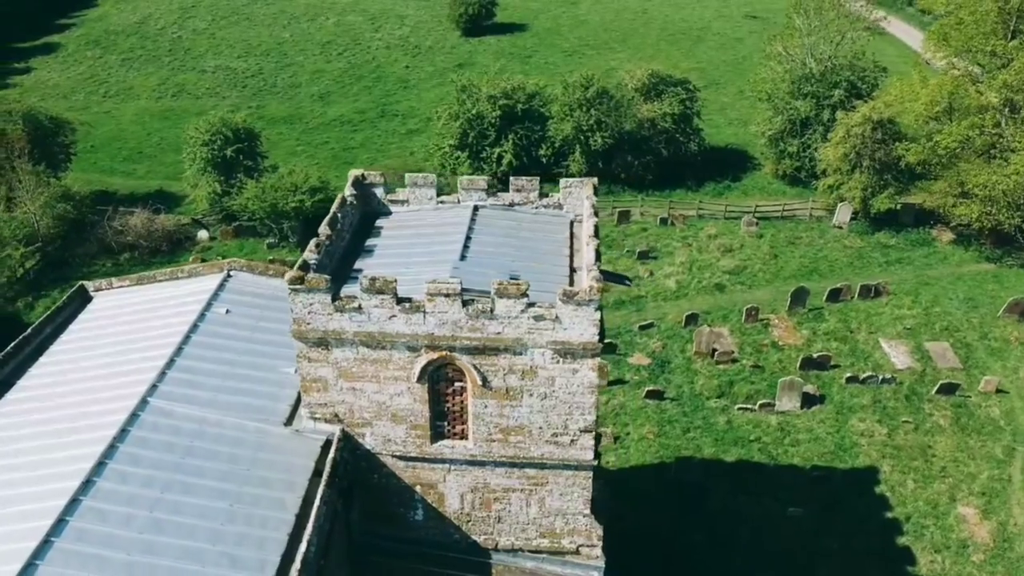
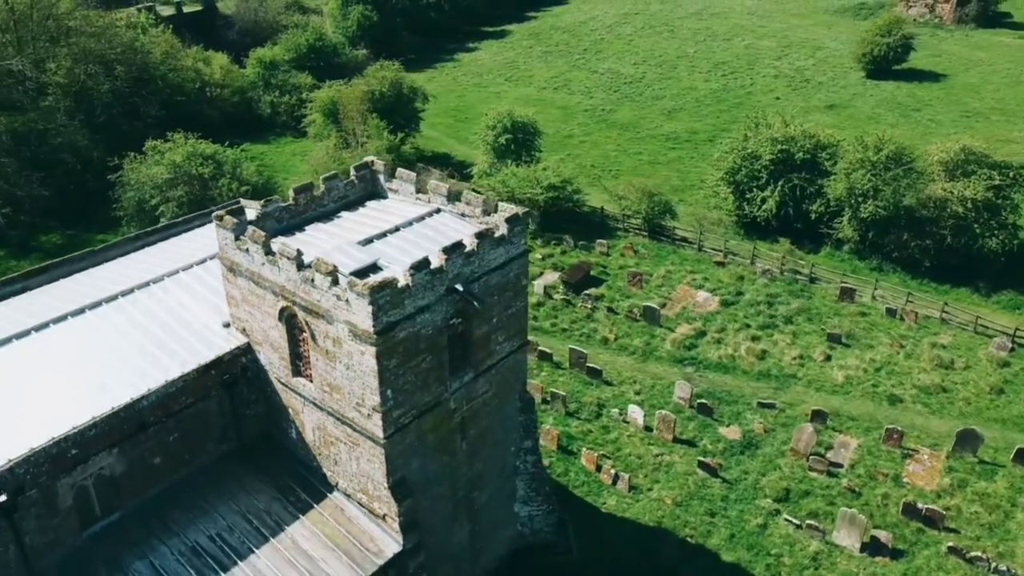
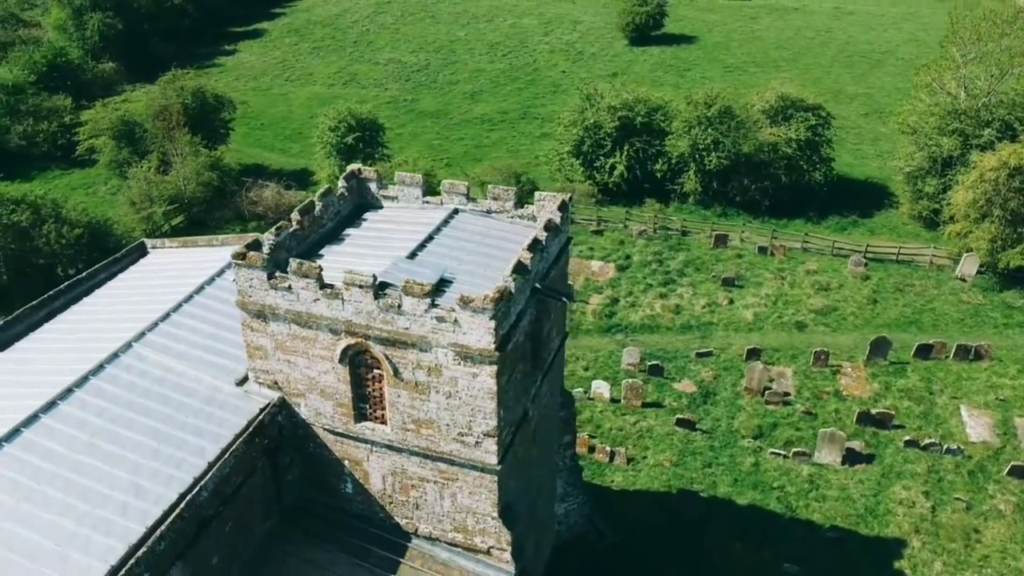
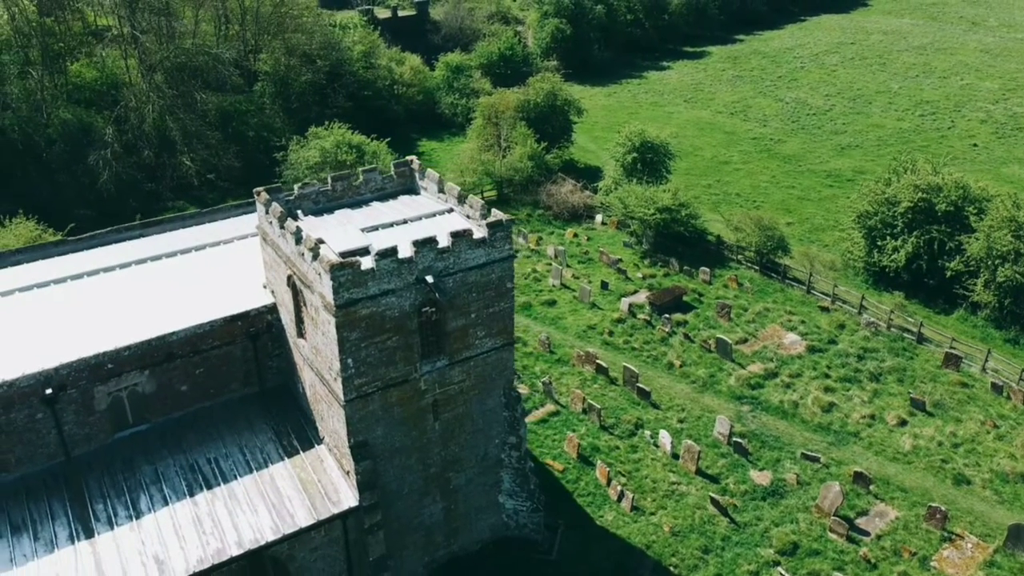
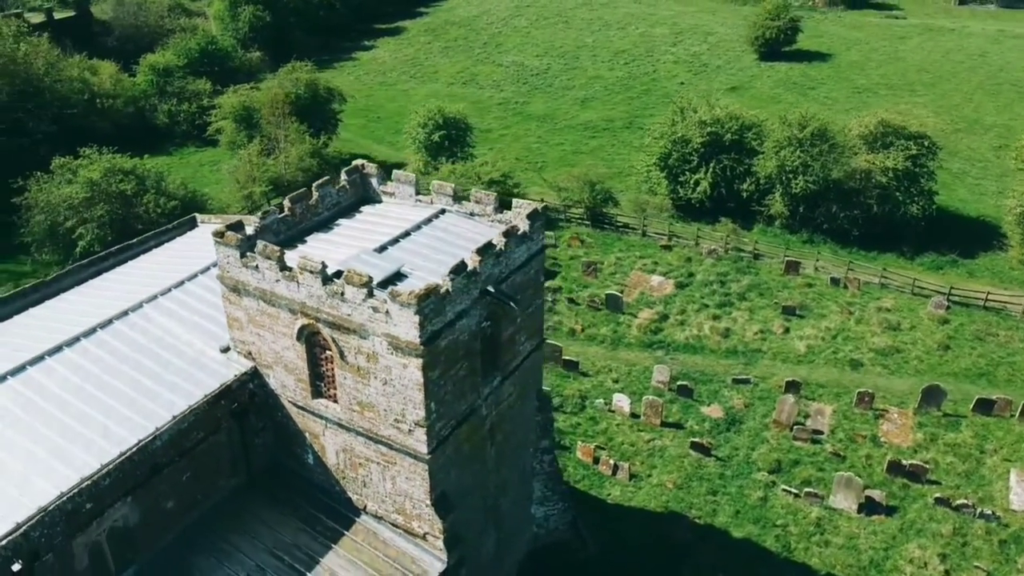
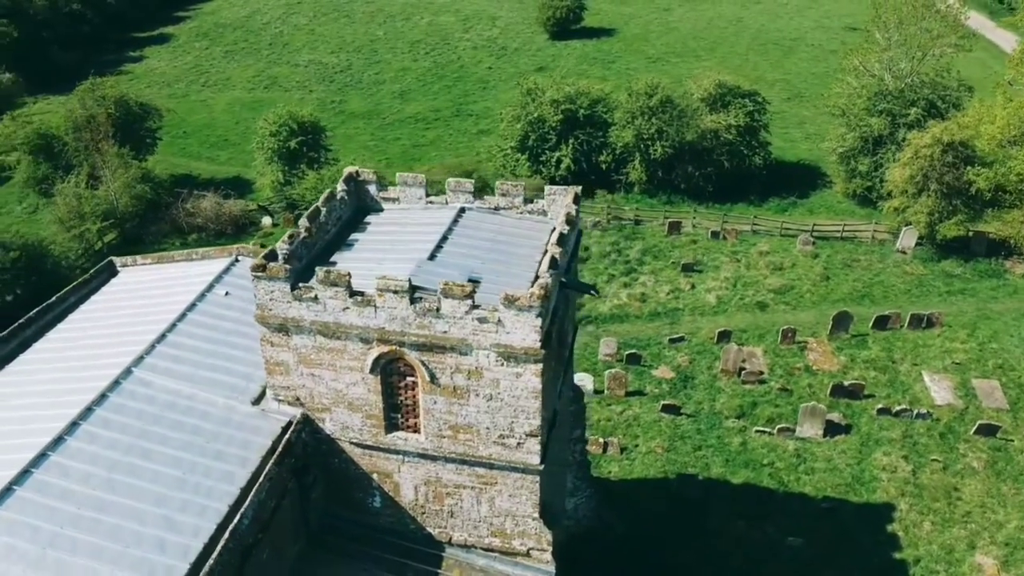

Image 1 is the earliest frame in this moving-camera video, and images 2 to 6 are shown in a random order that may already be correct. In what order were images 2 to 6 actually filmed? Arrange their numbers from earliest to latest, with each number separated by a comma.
6, 3, 5, 2, 4
